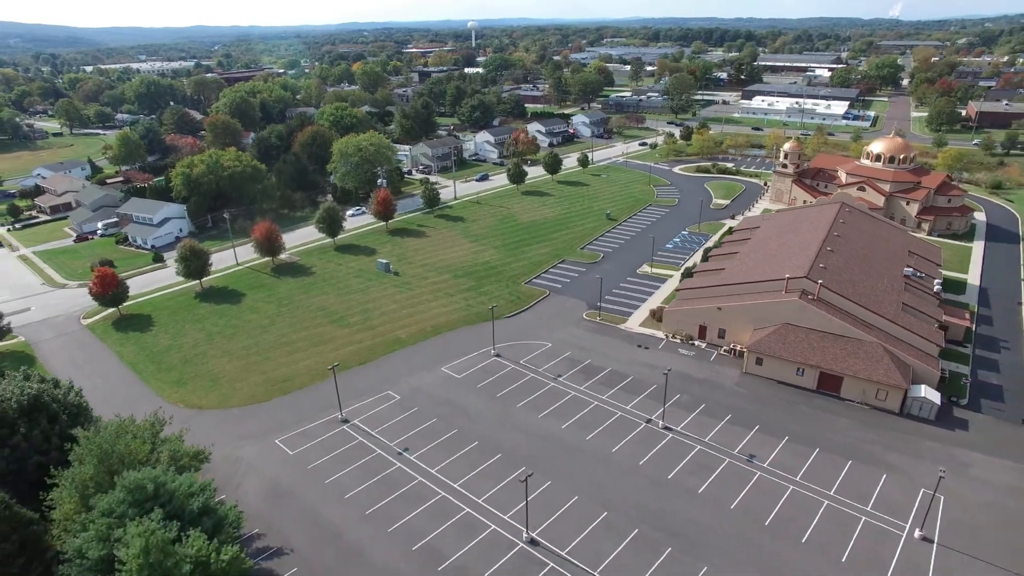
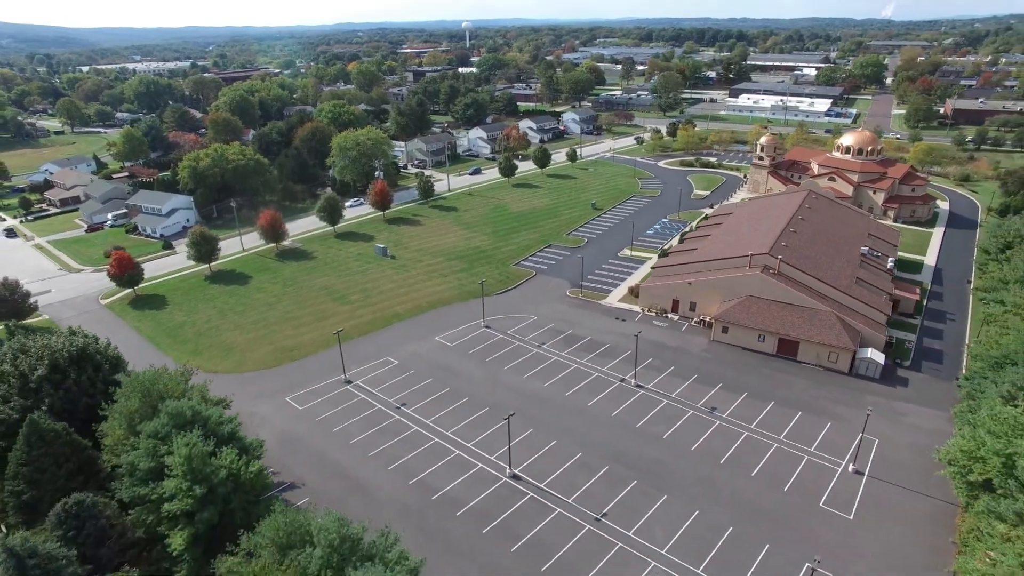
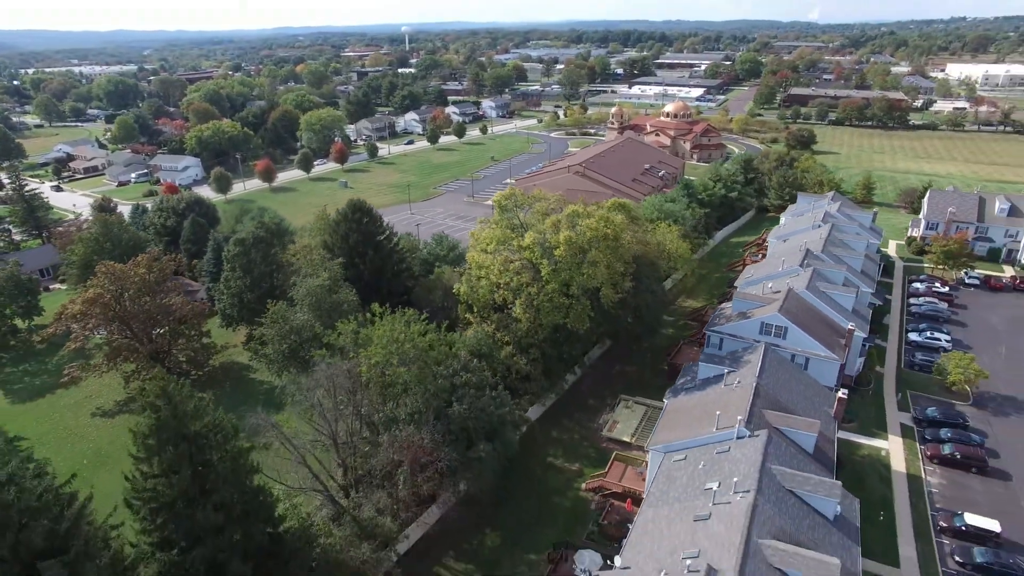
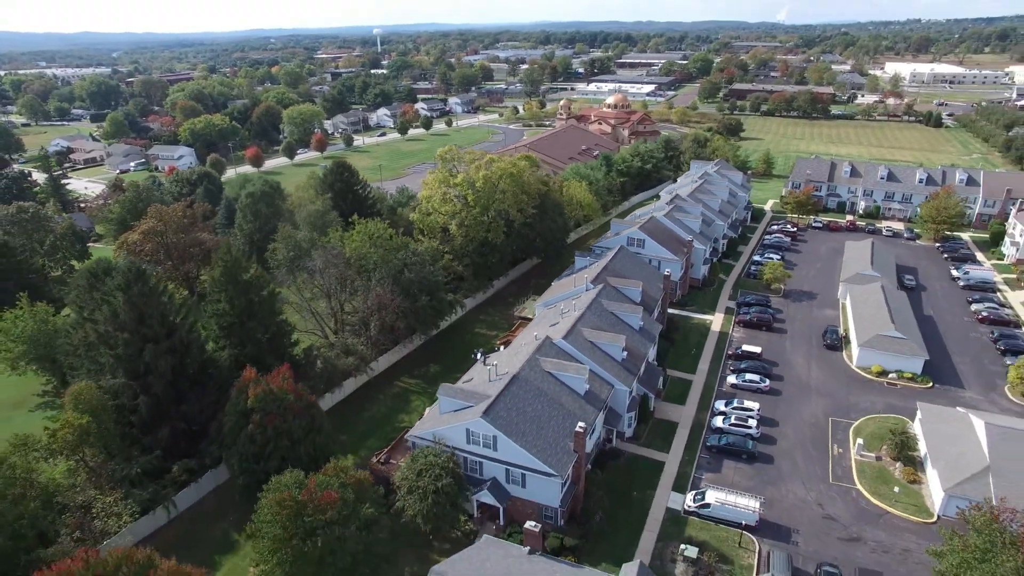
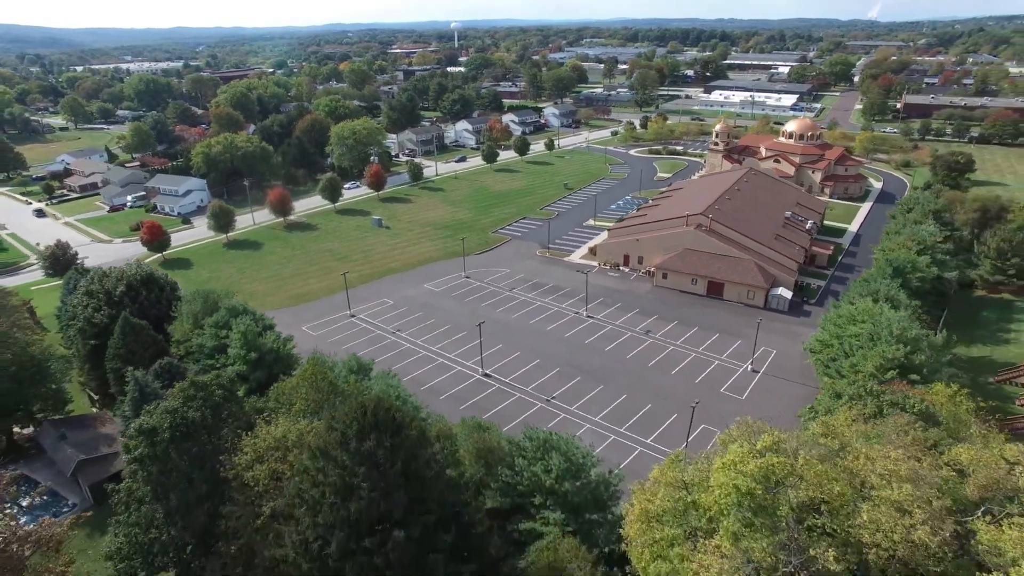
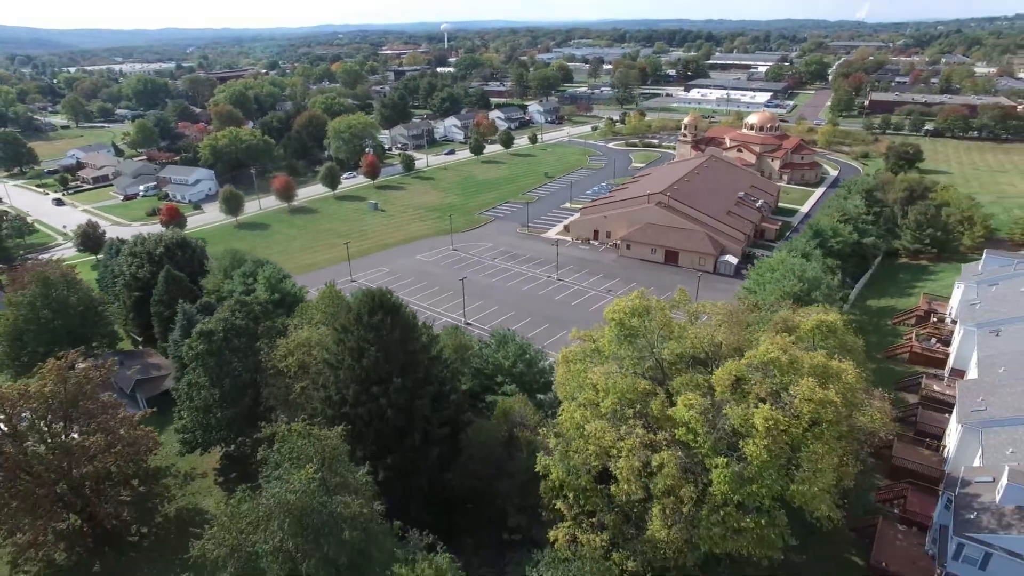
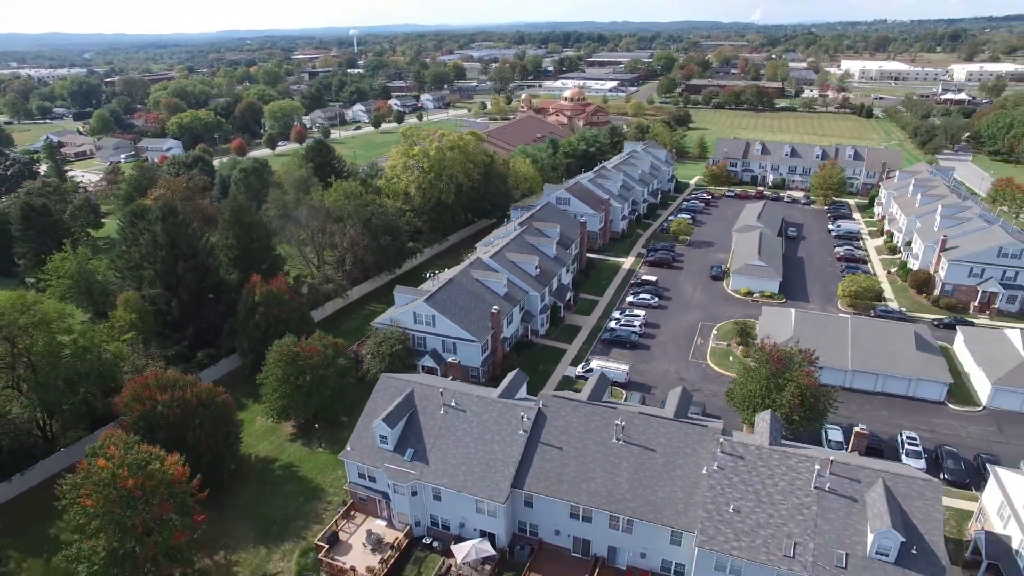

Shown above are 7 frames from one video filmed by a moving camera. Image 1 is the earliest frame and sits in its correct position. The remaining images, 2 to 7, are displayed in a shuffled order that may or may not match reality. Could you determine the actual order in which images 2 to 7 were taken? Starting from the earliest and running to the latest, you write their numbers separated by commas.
2, 5, 6, 3, 4, 7
